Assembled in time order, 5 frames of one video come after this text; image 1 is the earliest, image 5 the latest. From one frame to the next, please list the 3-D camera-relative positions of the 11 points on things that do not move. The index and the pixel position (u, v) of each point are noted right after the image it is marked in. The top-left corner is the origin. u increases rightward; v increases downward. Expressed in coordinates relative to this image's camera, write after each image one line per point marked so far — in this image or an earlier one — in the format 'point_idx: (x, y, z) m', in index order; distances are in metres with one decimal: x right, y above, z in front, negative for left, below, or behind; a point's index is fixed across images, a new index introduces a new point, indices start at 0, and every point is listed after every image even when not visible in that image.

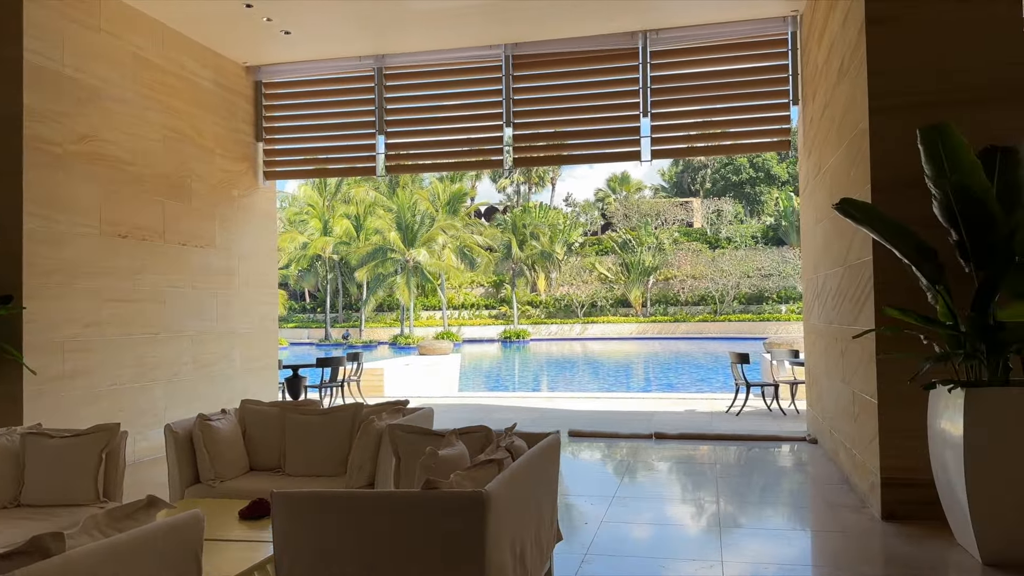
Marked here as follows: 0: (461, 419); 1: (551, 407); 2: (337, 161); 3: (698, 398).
0: (-0.6, -1.4, +8.4) m
1: (+0.5, -1.4, +9.5) m
2: (-1.8, +1.3, +7.8) m
3: (+2.4, -1.4, +9.9) m
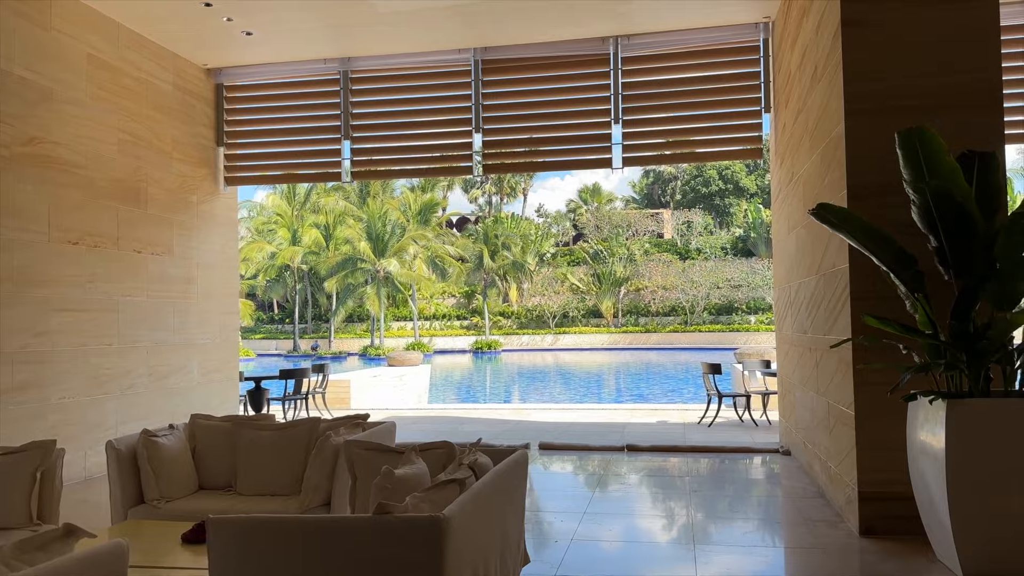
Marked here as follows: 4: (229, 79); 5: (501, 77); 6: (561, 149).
0: (-0.9, -1.5, +8.2) m
1: (+0.1, -1.5, +9.3) m
2: (-2.1, +1.2, +7.6) m
3: (+2.0, -1.5, +9.8) m
4: (-2.8, +2.0, +7.7) m
5: (-0.1, +2.0, +7.2) m
6: (+0.5, +1.3, +7.2) m
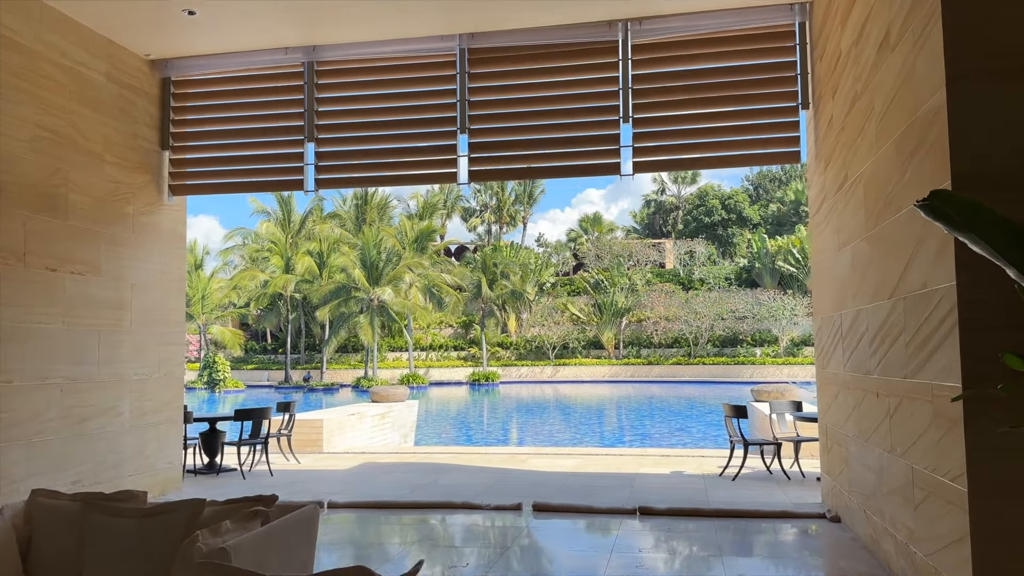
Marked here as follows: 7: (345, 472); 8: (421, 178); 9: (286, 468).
0: (-1.0, -1.8, +7.0) m
1: (0.0, -1.8, +8.1) m
2: (-2.1, +0.9, +6.6) m
3: (+1.9, -1.8, +8.6) m
4: (-2.8, +1.8, +6.6) m
5: (-0.2, +1.7, +6.2) m
6: (+0.4, +1.1, +6.1) m
7: (-1.7, -1.8, +7.9) m
8: (-0.7, +0.9, +6.3) m
9: (-2.3, -1.9, +8.1) m
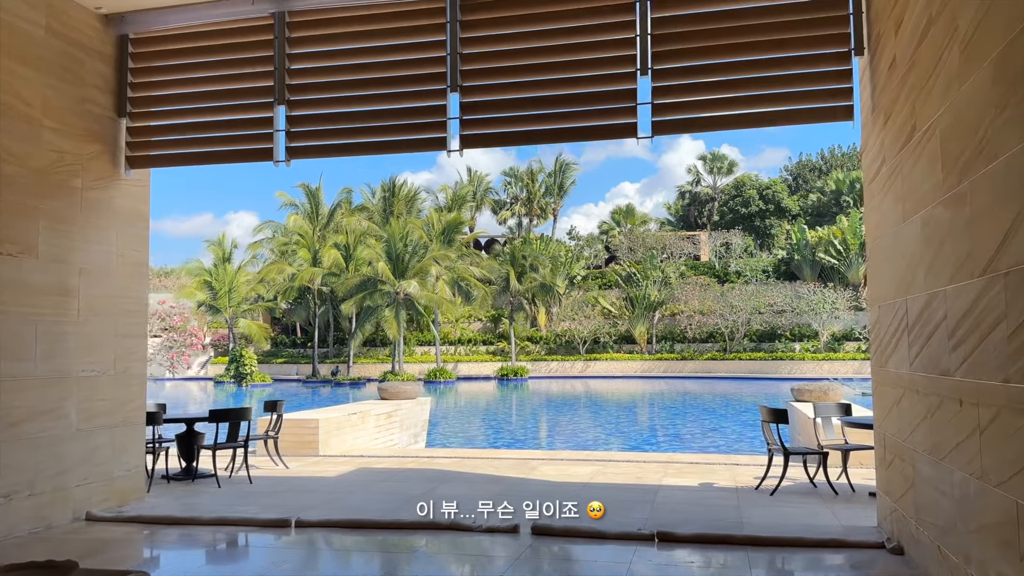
0: (-0.9, -1.6, +6.2) m
1: (+0.1, -1.7, +7.2) m
2: (-2.1, +1.1, +5.8) m
3: (+2.0, -1.7, +7.7) m
4: (-2.8, +1.9, +5.9) m
5: (-0.2, +1.8, +5.3) m
6: (+0.4, +1.2, +5.3) m
7: (-1.6, -1.7, +7.1) m
8: (-0.7, +1.0, +5.5) m
9: (-2.3, -1.7, +7.3) m
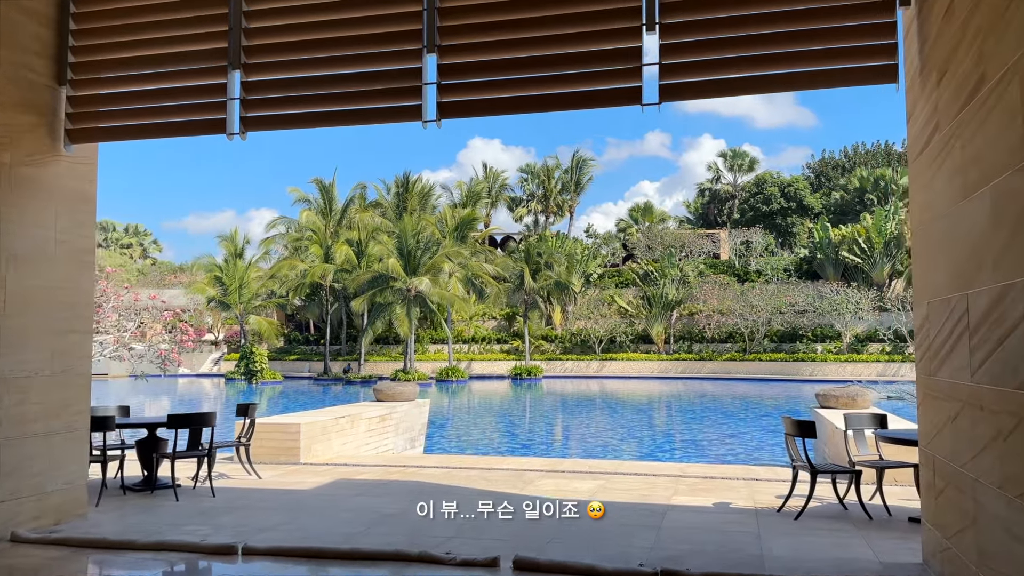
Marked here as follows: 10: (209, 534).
0: (-1.0, -1.6, +5.5) m
1: (+0.1, -1.7, +6.5) m
2: (-2.2, +1.1, +5.1) m
3: (+2.0, -1.7, +6.9) m
4: (-2.9, +2.0, +5.2) m
5: (-0.3, +1.9, +4.6) m
6: (+0.3, +1.2, +4.5) m
7: (-1.7, -1.7, +6.4) m
8: (-0.8, +1.1, +4.8) m
9: (-2.3, -1.7, +6.7) m
10: (-1.9, -1.5, +4.9) m
